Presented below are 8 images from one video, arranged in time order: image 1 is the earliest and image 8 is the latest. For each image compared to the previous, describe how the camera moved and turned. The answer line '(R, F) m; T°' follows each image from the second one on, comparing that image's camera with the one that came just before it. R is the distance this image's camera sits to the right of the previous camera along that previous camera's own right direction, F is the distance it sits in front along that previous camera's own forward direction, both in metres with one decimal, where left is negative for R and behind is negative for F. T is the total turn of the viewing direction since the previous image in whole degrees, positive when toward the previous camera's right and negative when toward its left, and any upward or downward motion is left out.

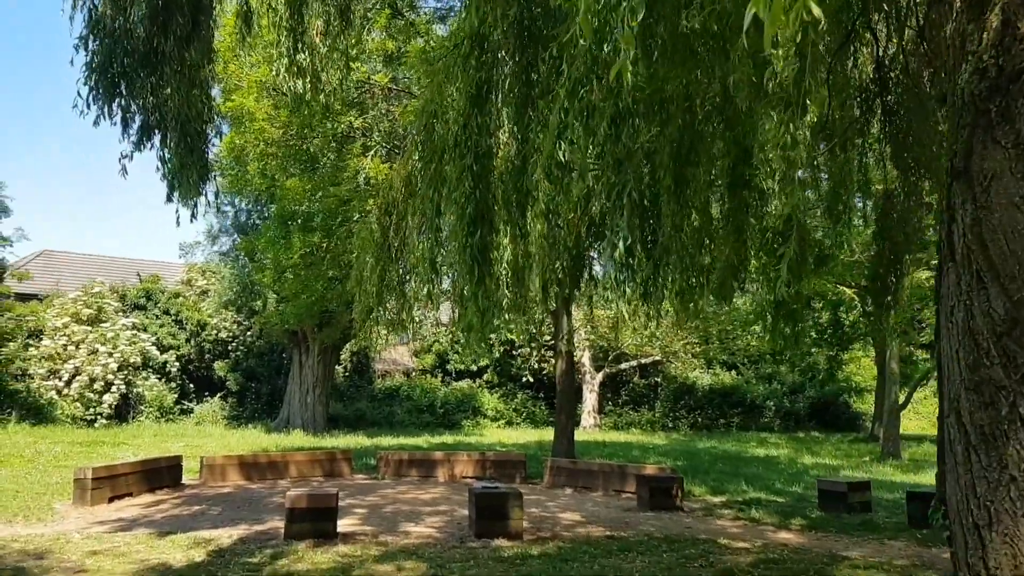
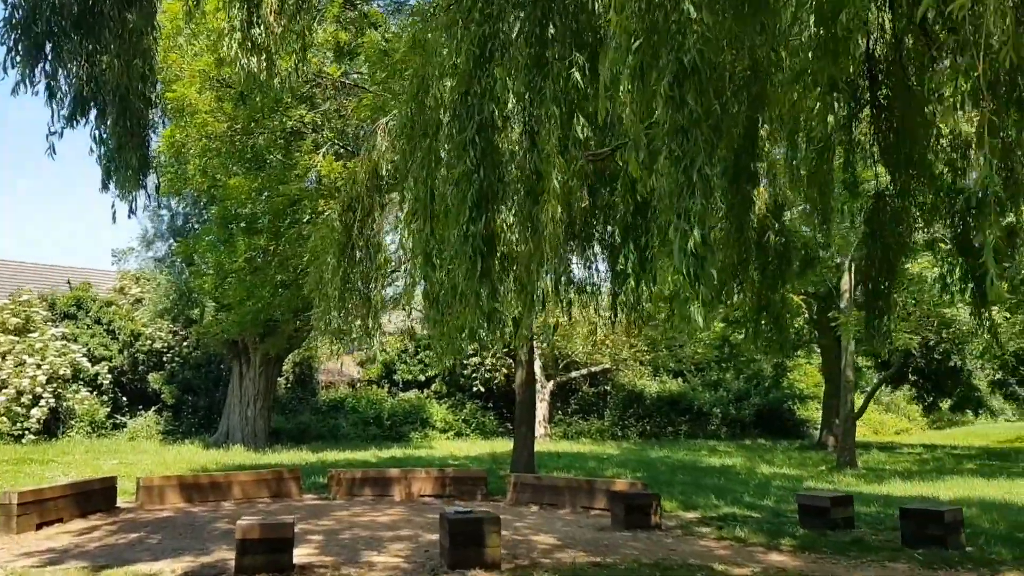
(-0.2, +0.5) m; +4°
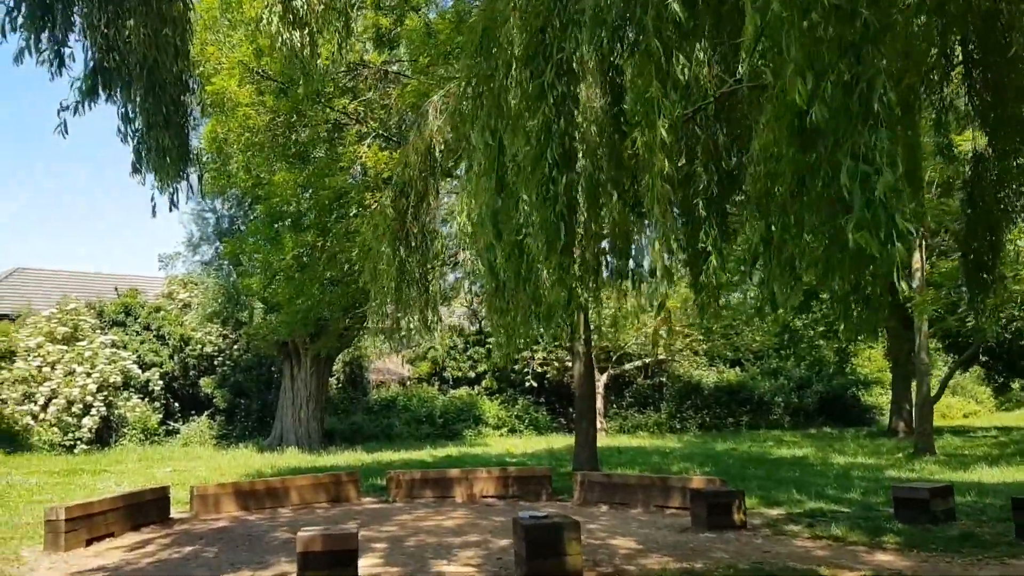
(-0.2, +0.5) m; -3°
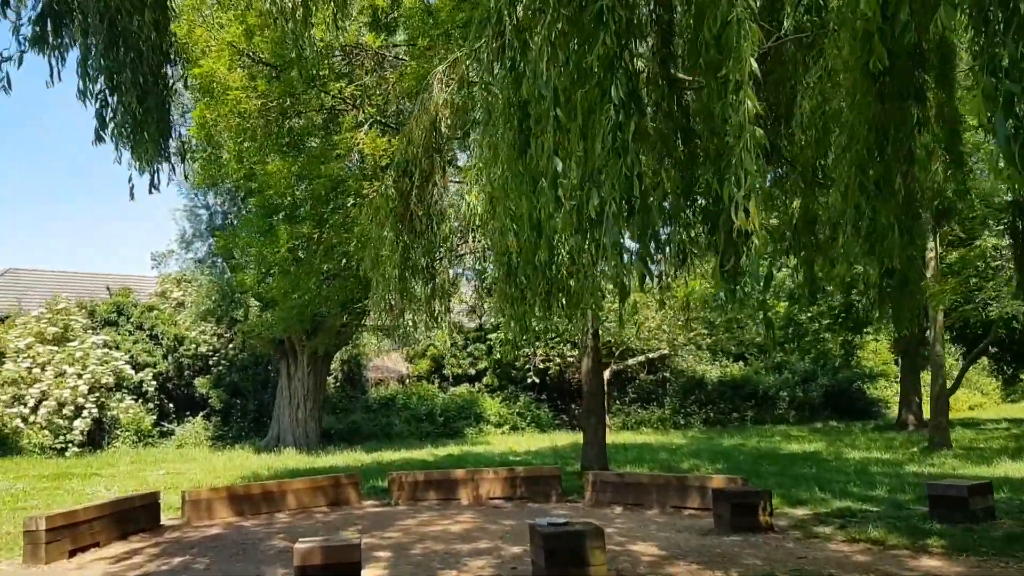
(-0.1, +0.4) m; 0°
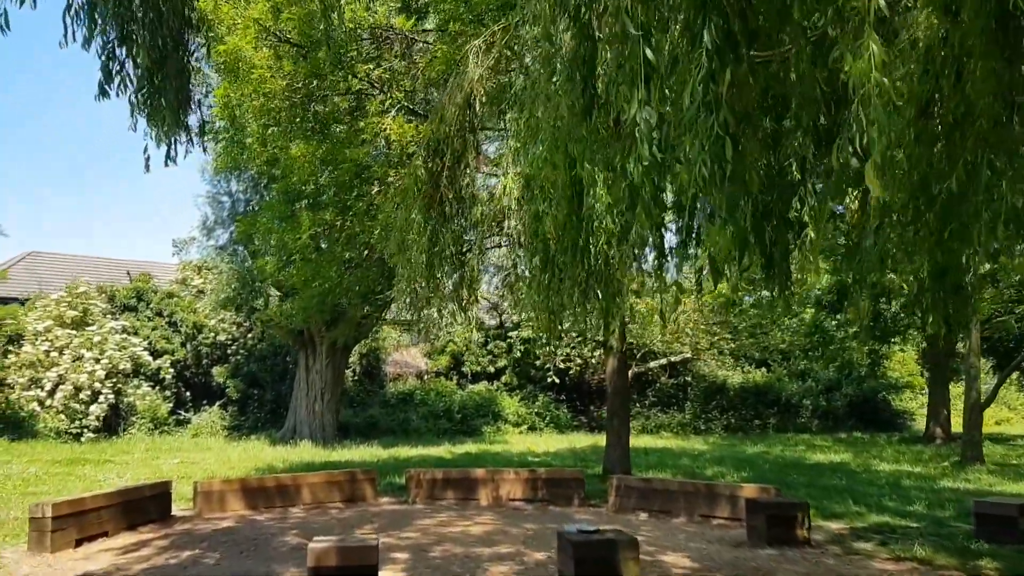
(-0.1, +0.3) m; -1°
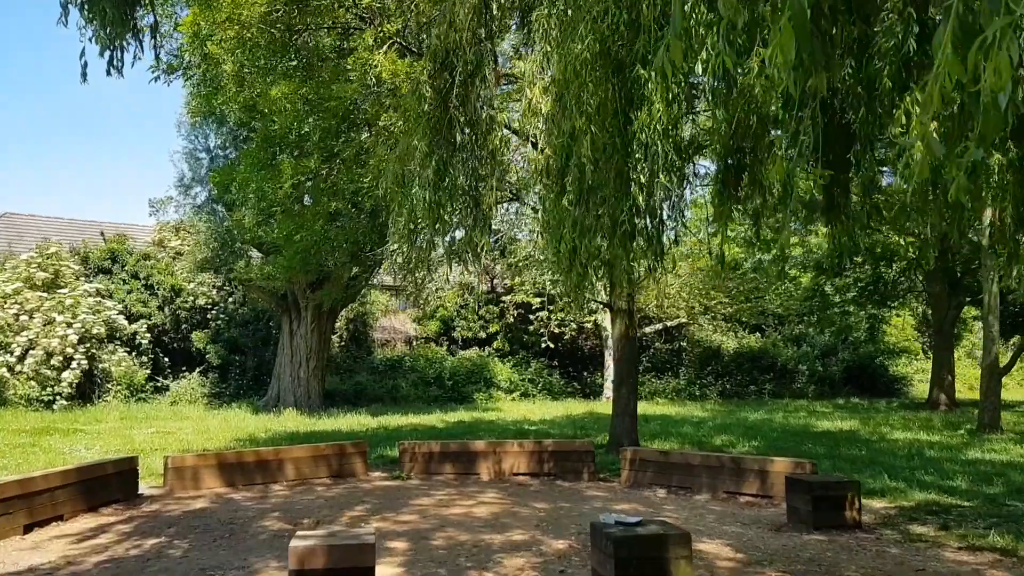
(-0.2, +0.8) m; +1°
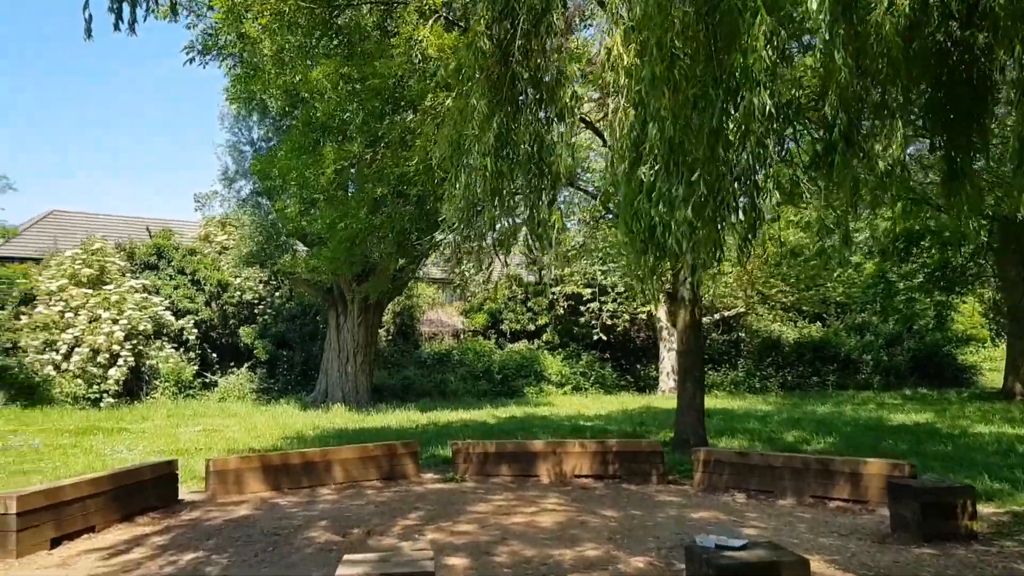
(-0.1, +0.6) m; -3°
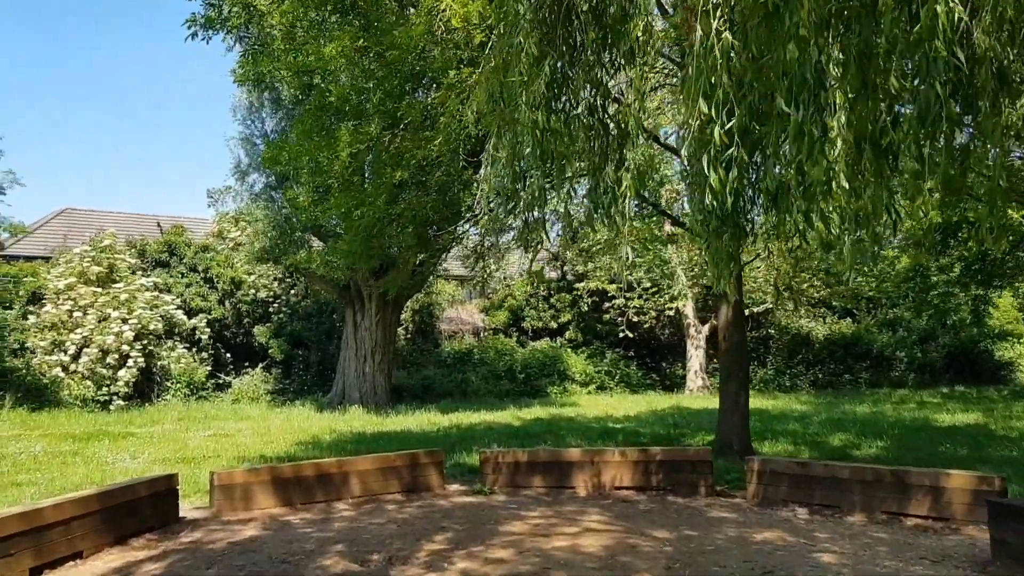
(-0.1, +0.7) m; -1°
